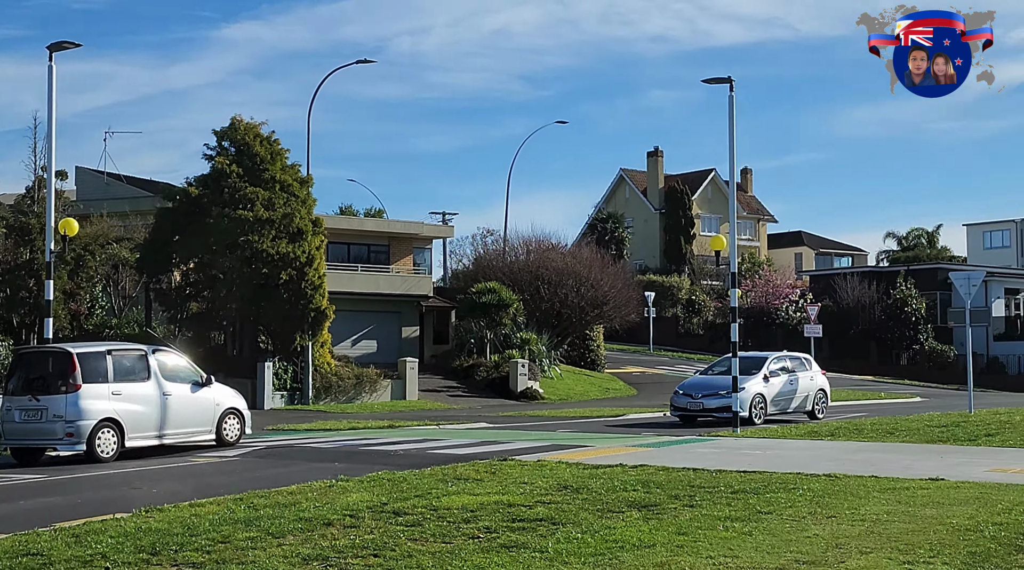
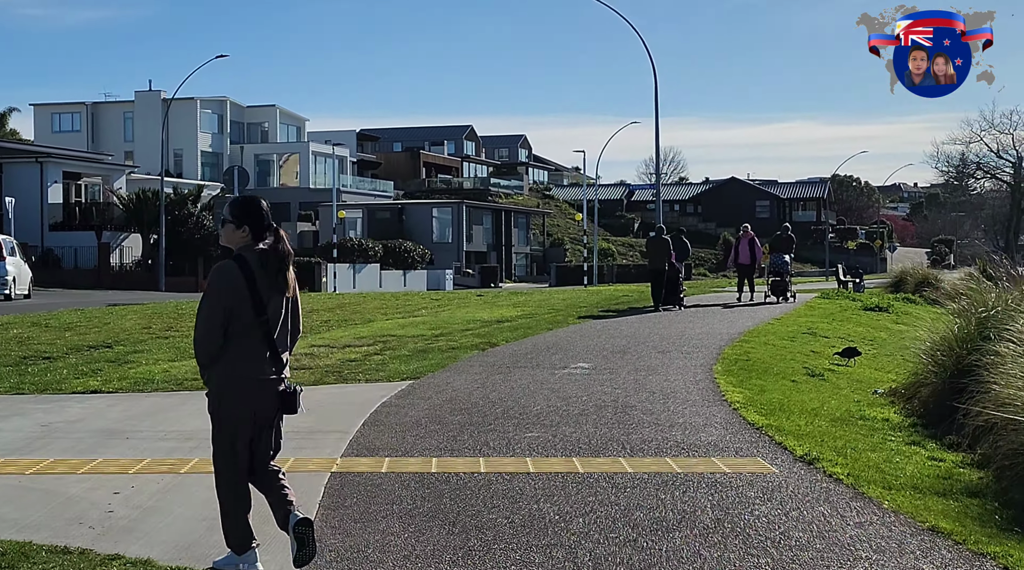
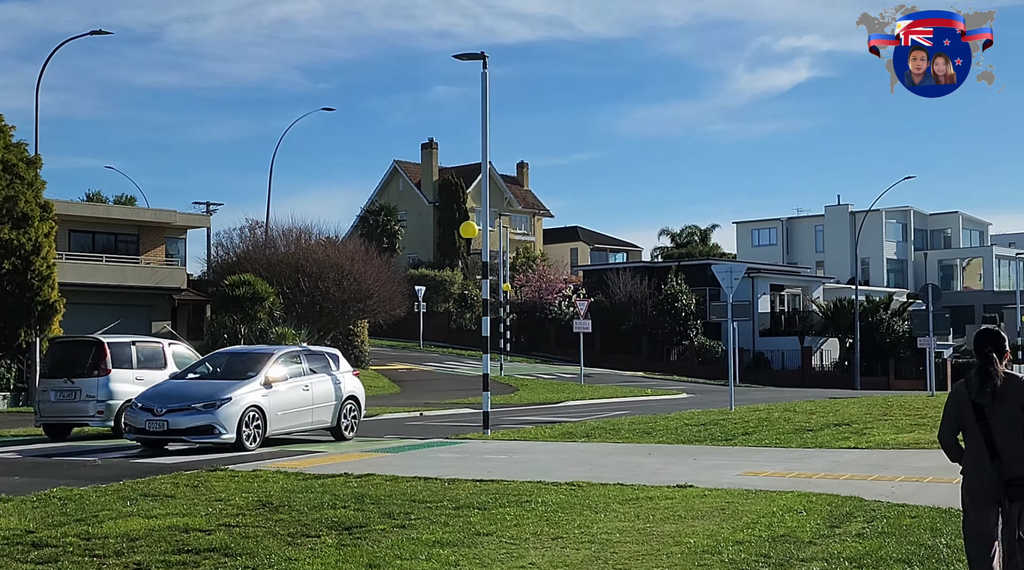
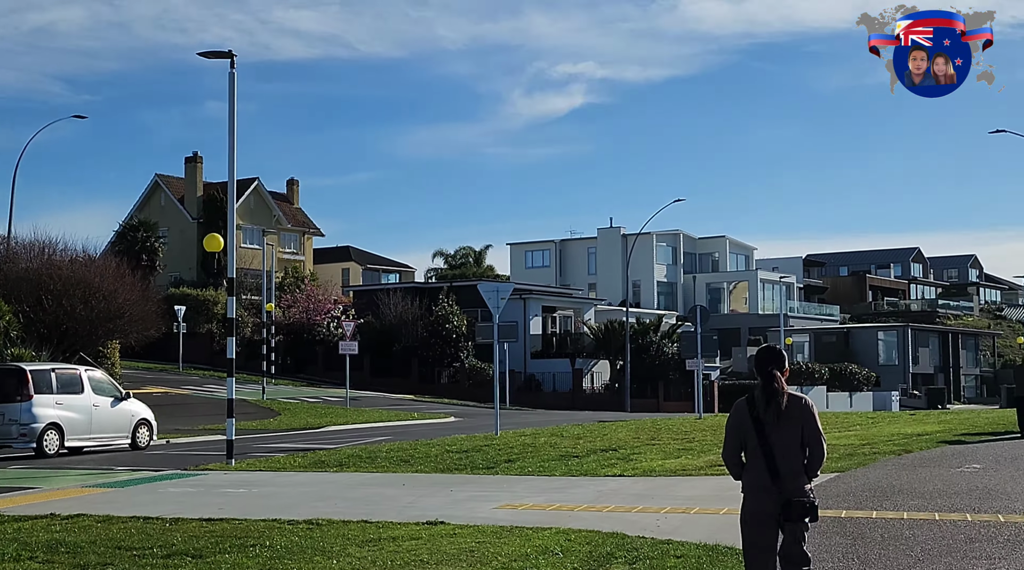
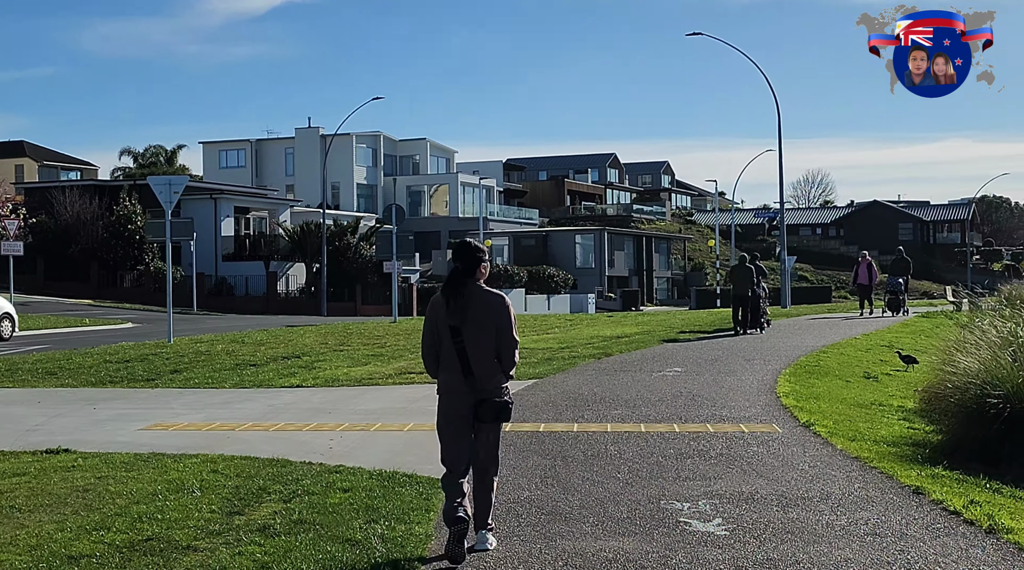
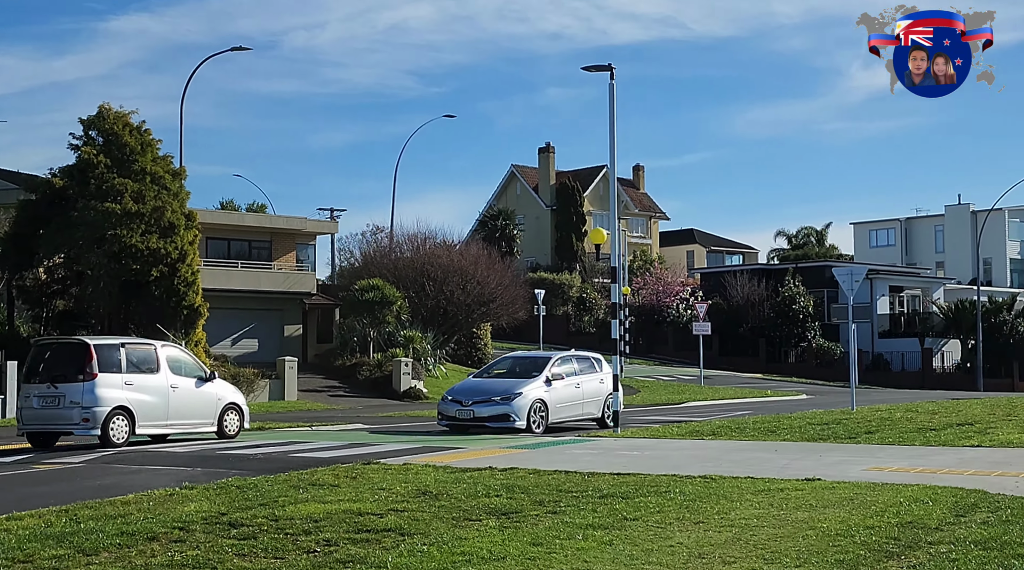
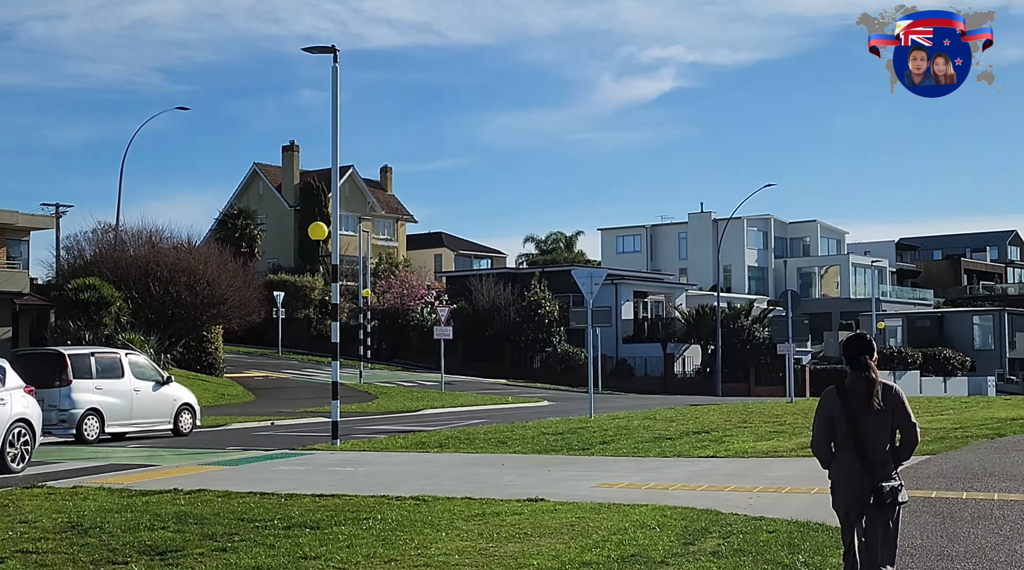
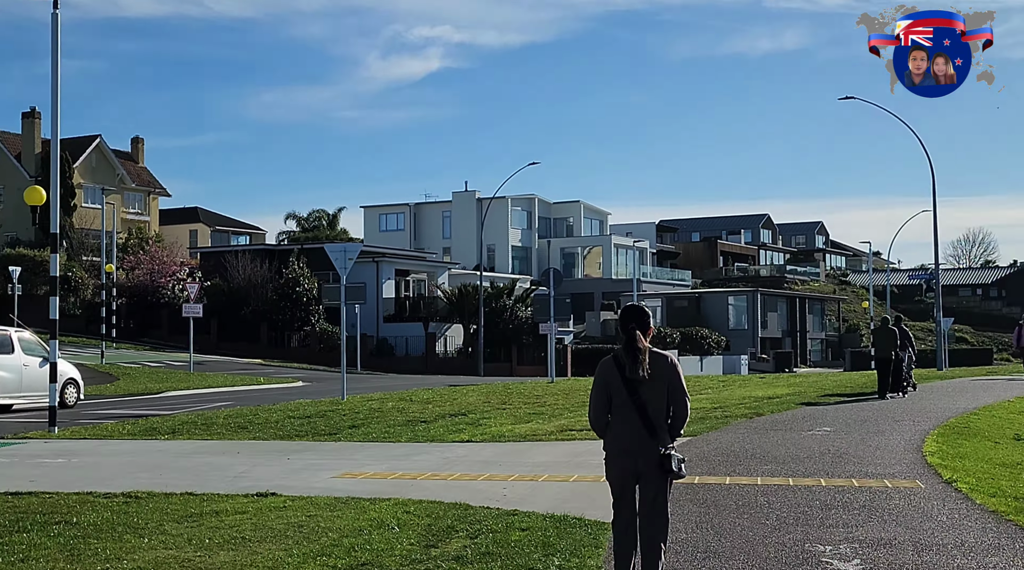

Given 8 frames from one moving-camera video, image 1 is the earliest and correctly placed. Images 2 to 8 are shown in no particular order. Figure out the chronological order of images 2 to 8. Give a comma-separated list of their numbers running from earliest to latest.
6, 3, 7, 4, 8, 5, 2
